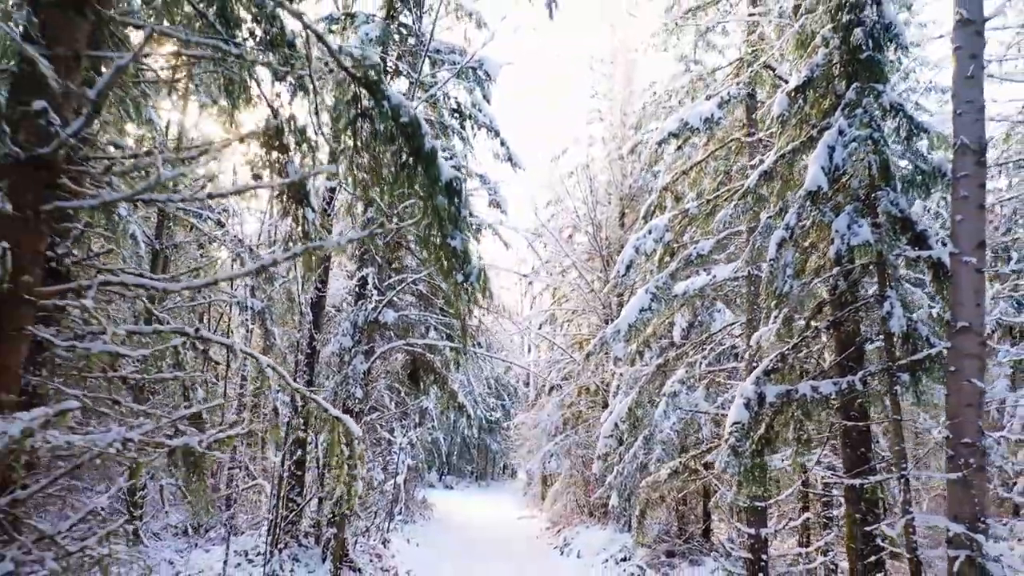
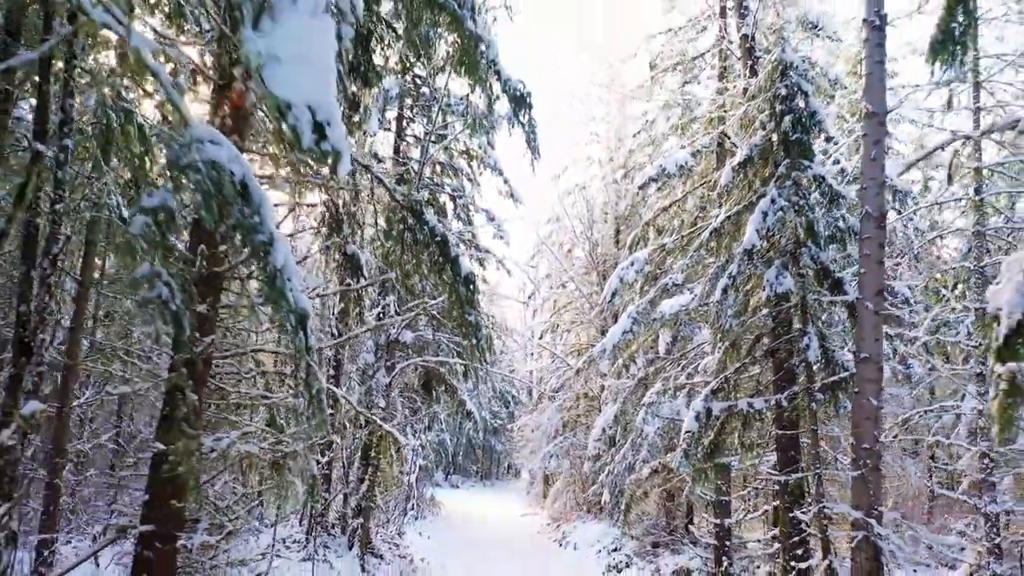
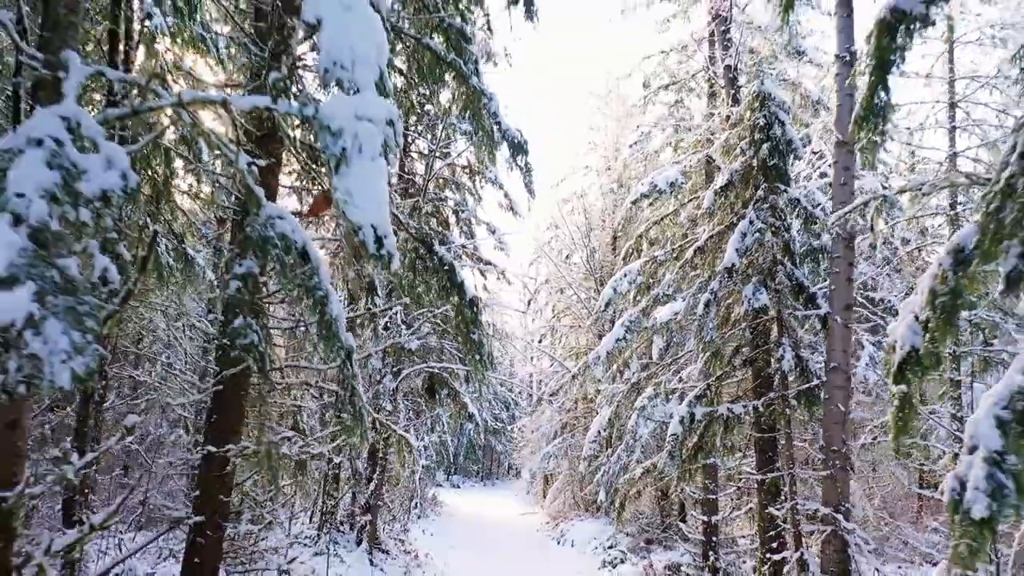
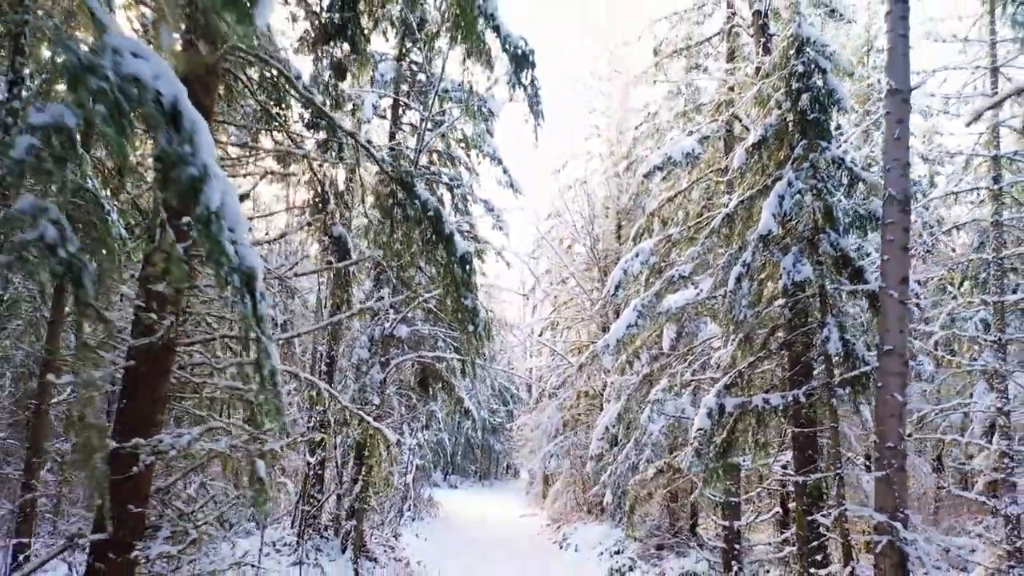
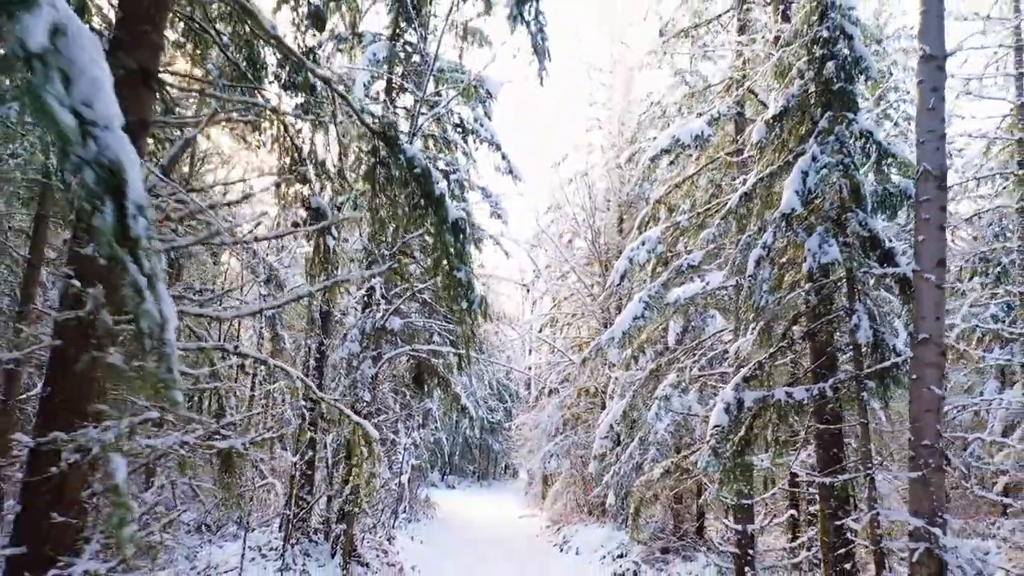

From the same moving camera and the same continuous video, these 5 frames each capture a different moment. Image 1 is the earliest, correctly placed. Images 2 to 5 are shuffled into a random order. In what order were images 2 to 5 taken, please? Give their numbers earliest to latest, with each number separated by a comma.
5, 4, 2, 3
